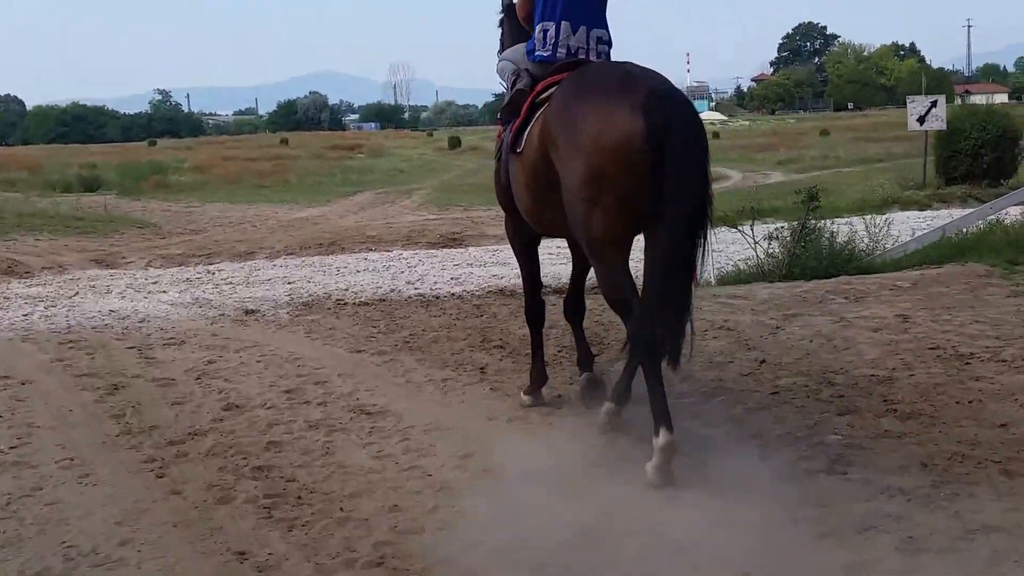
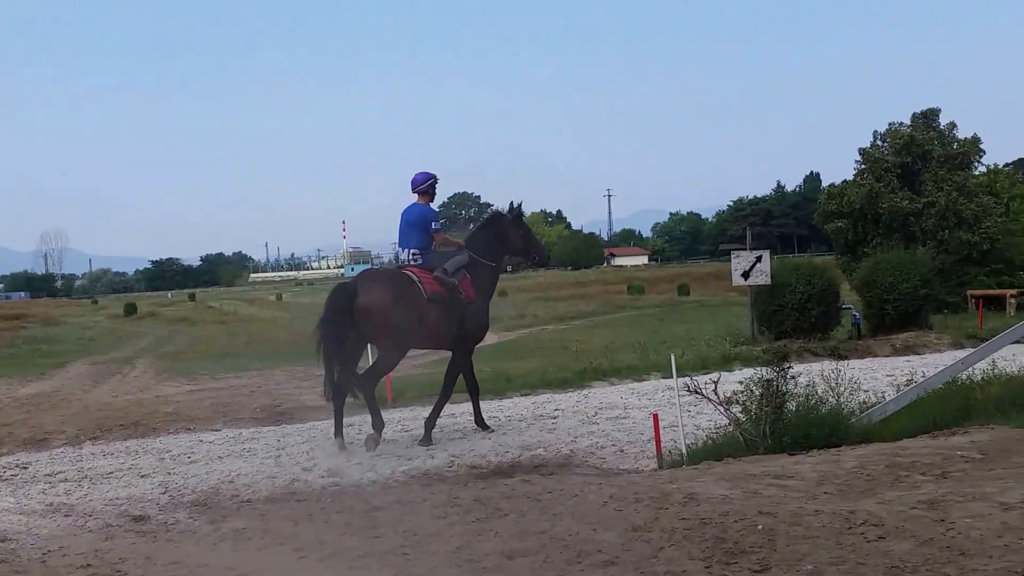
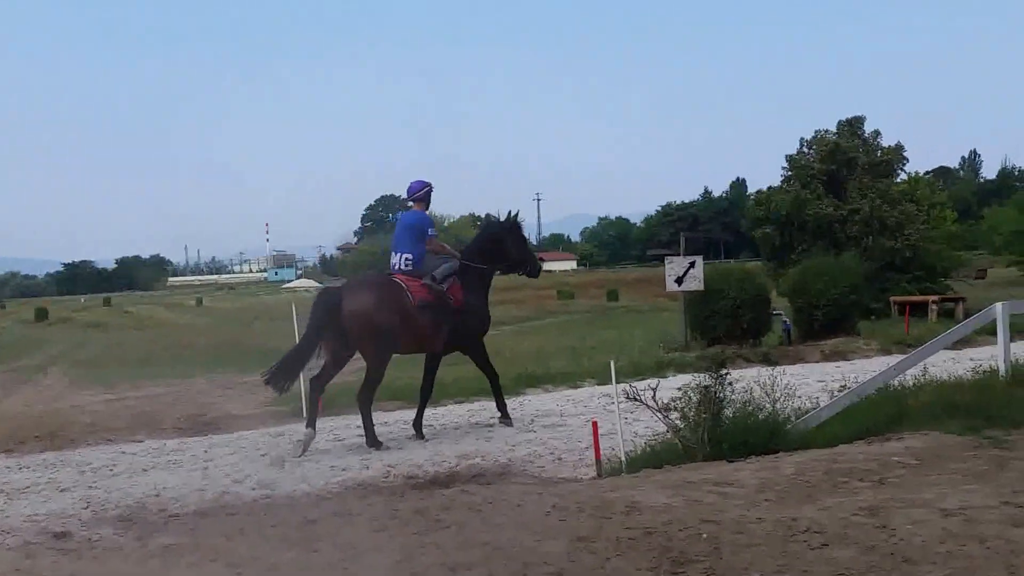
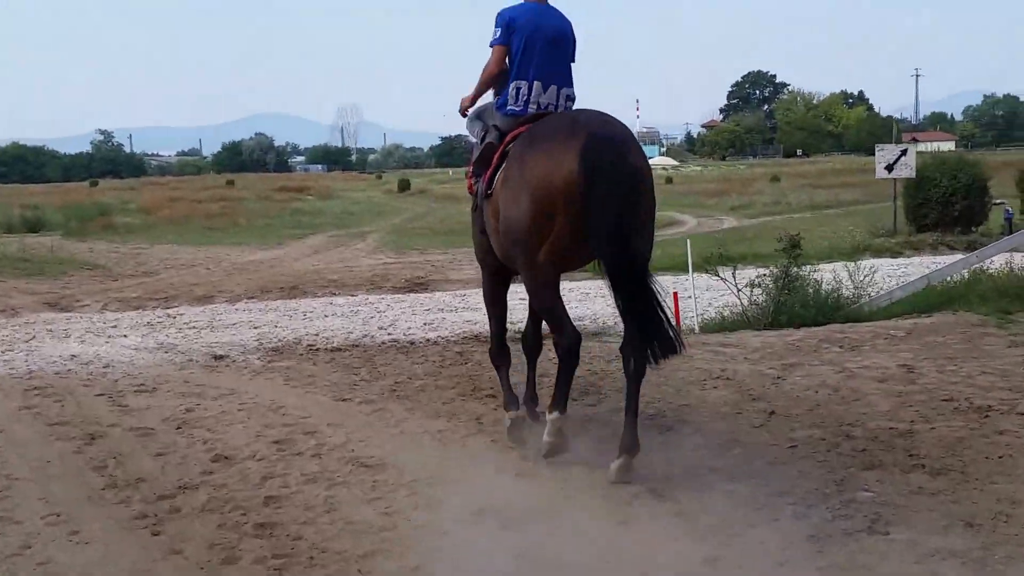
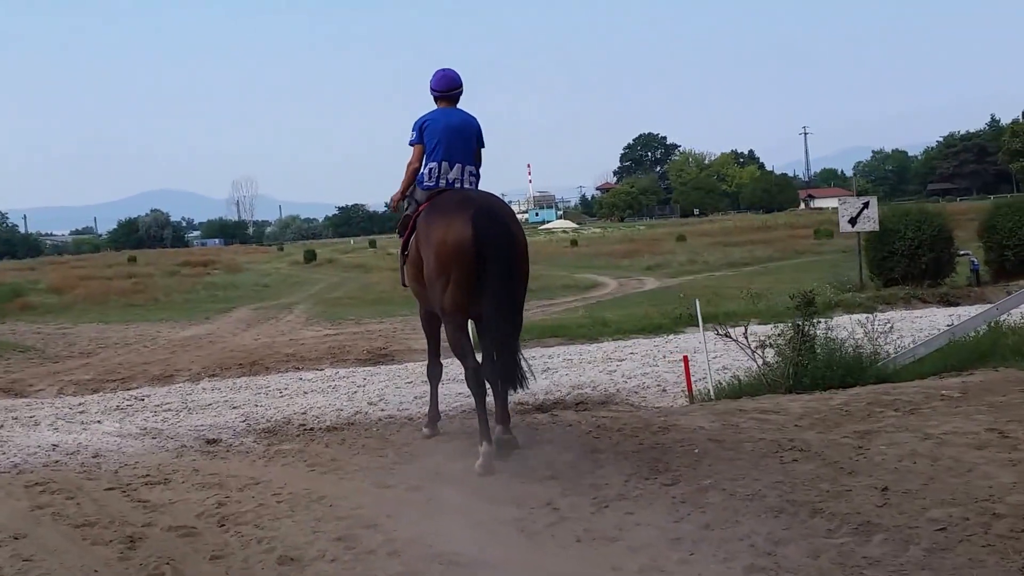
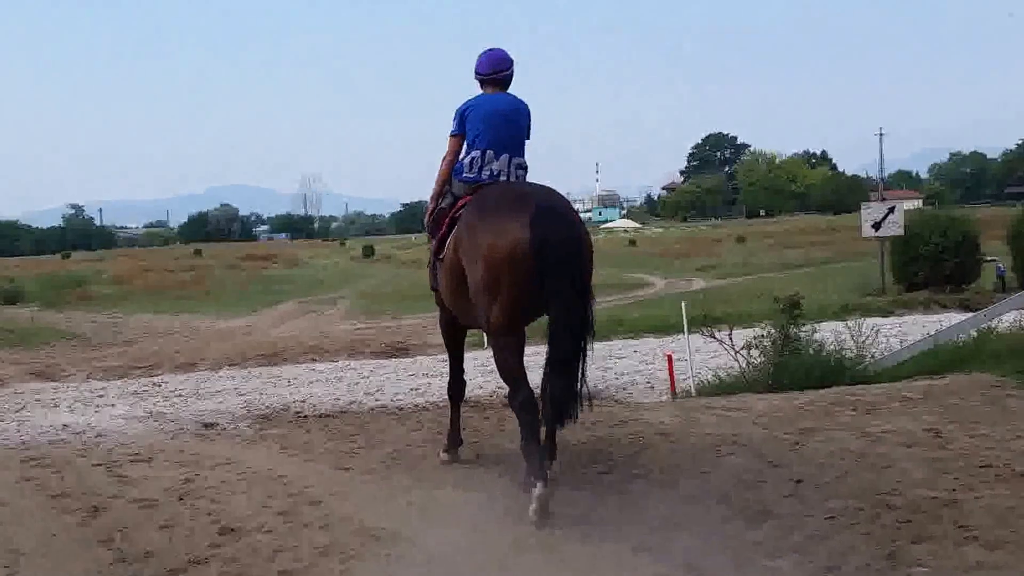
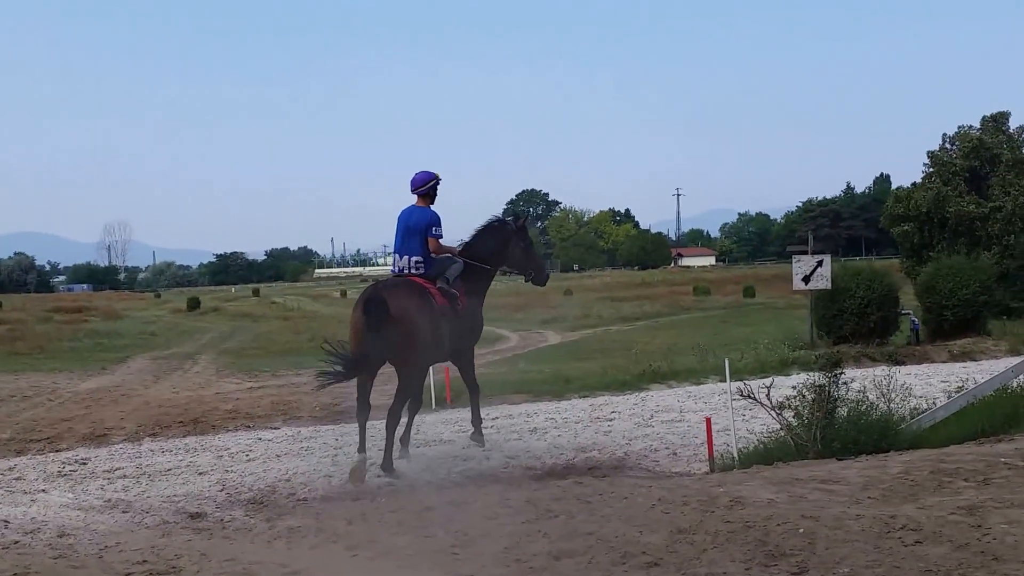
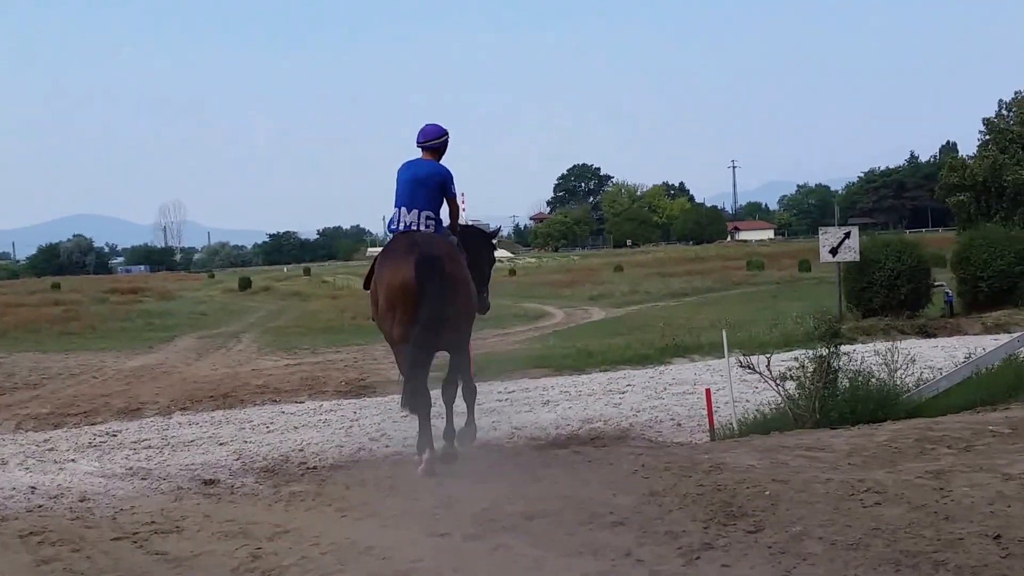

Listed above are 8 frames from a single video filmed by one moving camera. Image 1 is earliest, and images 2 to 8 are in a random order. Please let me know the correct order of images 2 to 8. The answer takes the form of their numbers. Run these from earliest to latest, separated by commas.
4, 6, 5, 8, 7, 2, 3
